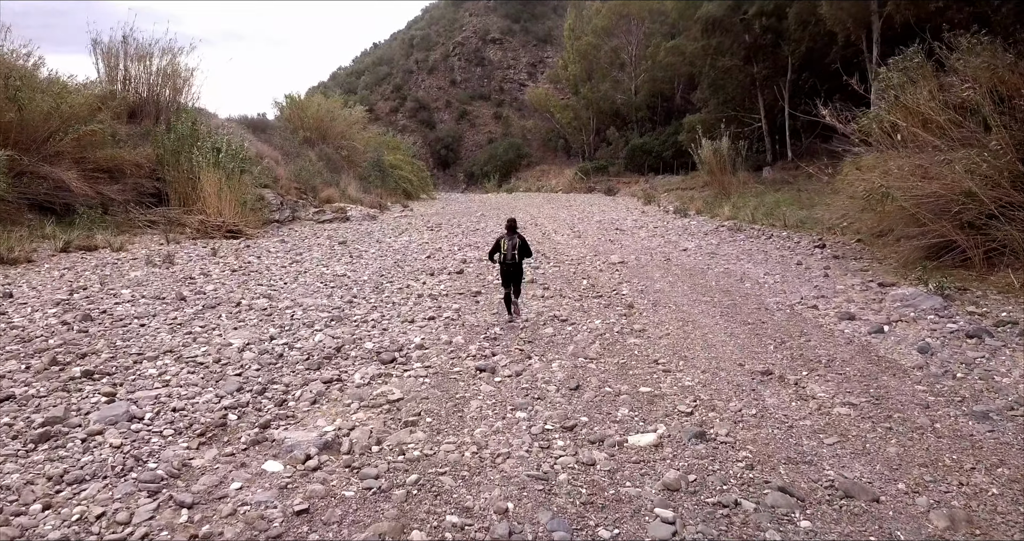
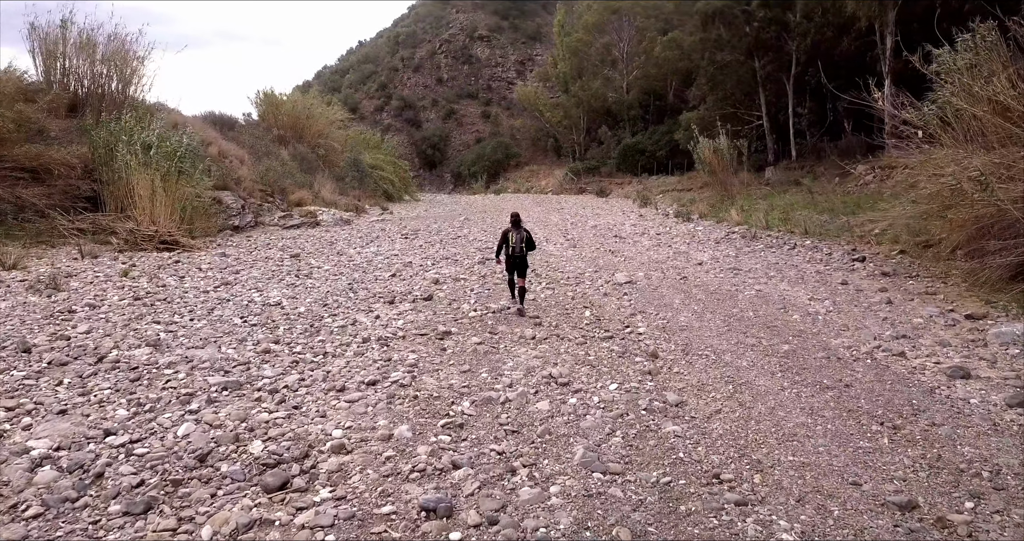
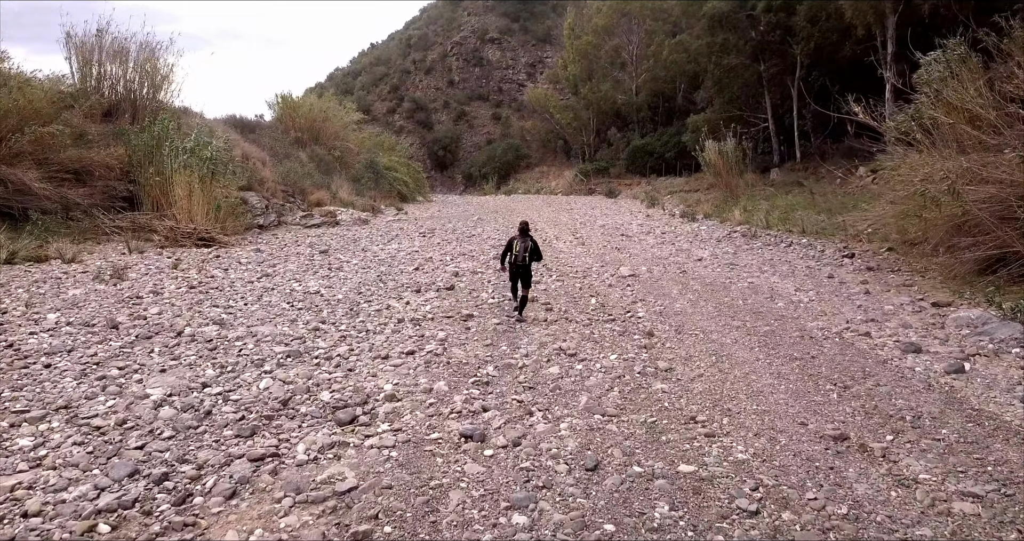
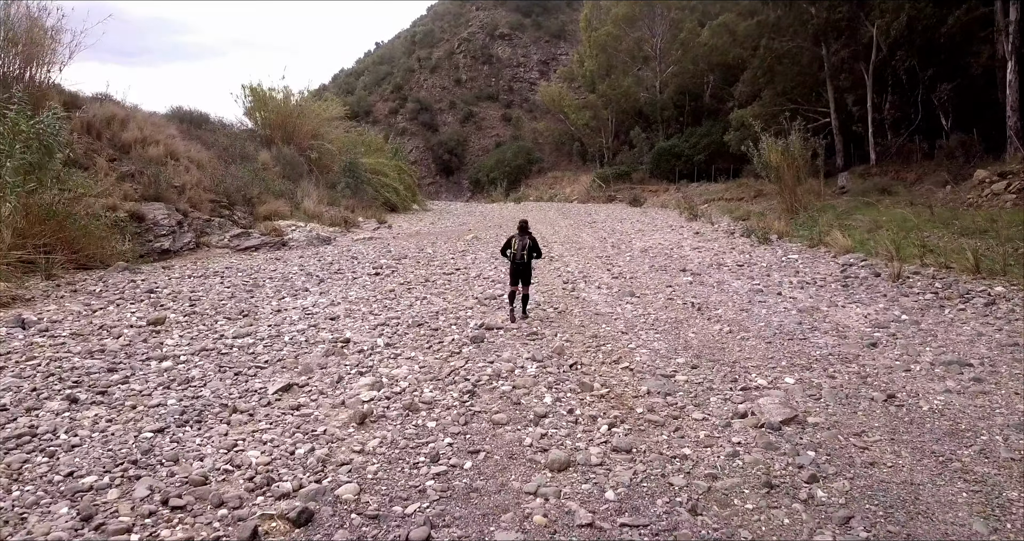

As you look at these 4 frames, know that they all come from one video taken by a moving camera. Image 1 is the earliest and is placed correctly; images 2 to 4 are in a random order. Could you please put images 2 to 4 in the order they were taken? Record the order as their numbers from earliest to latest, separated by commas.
3, 2, 4
